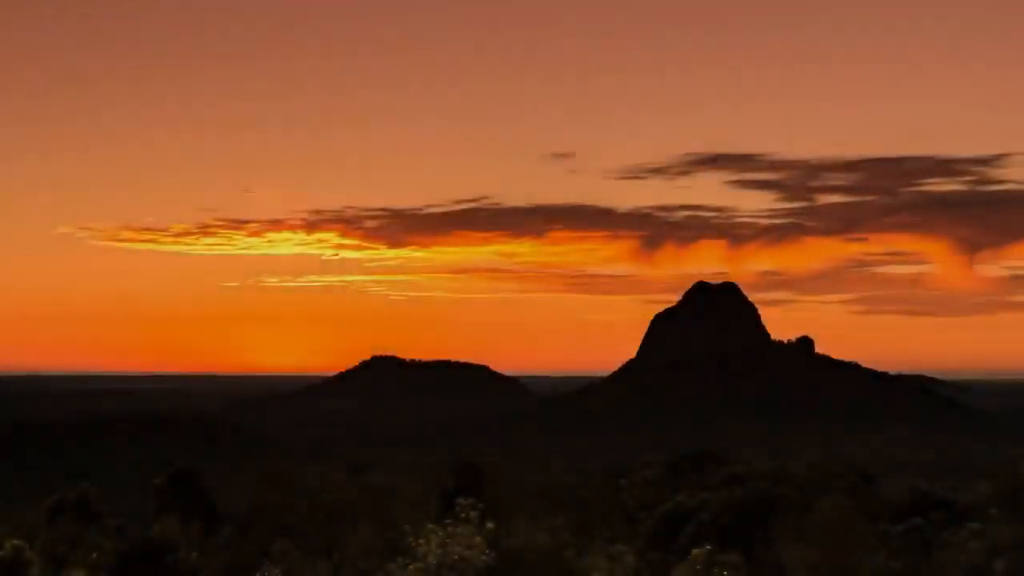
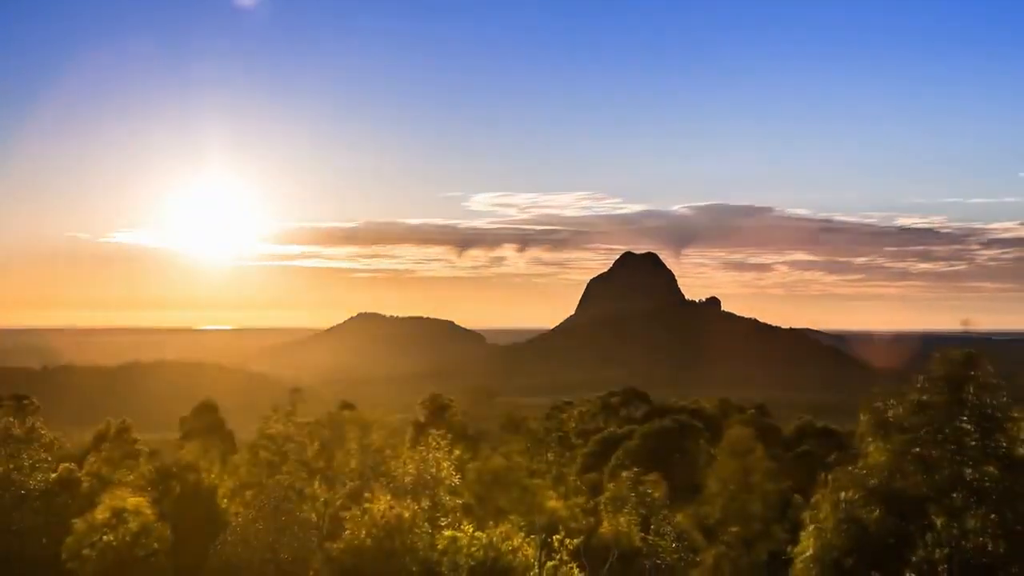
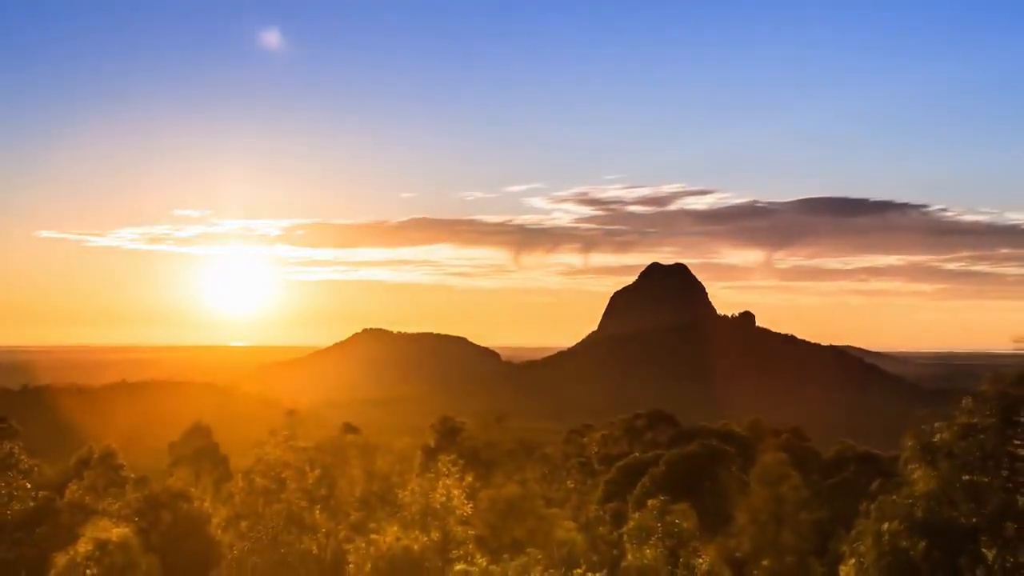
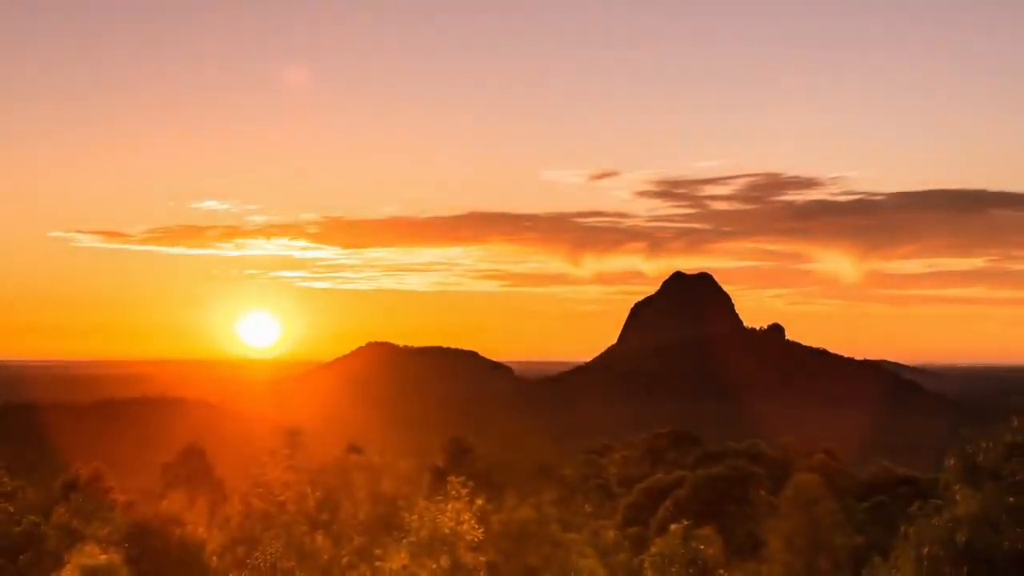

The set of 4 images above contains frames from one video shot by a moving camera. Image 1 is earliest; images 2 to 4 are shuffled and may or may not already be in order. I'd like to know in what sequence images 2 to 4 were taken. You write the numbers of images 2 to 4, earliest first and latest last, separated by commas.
4, 3, 2
